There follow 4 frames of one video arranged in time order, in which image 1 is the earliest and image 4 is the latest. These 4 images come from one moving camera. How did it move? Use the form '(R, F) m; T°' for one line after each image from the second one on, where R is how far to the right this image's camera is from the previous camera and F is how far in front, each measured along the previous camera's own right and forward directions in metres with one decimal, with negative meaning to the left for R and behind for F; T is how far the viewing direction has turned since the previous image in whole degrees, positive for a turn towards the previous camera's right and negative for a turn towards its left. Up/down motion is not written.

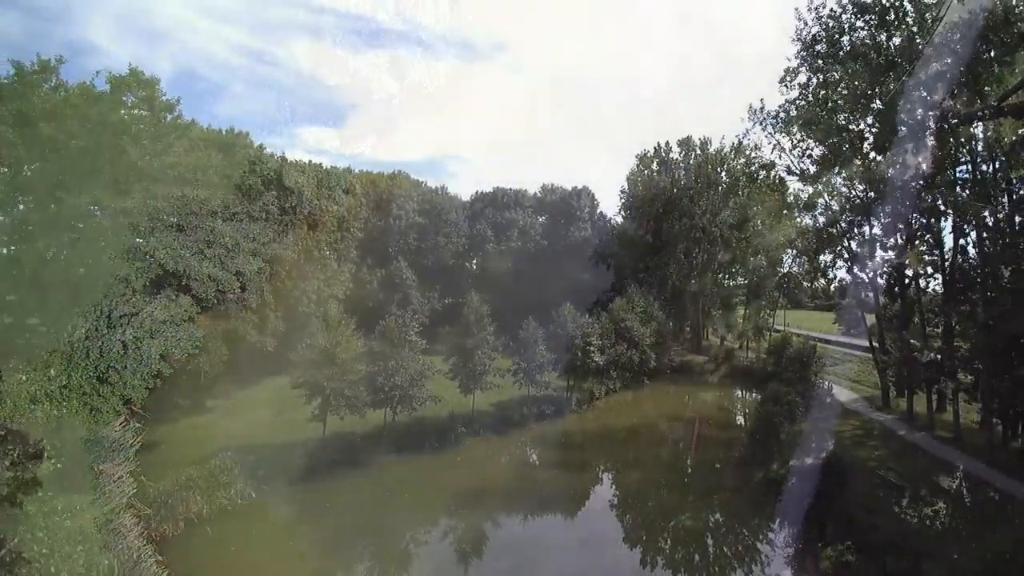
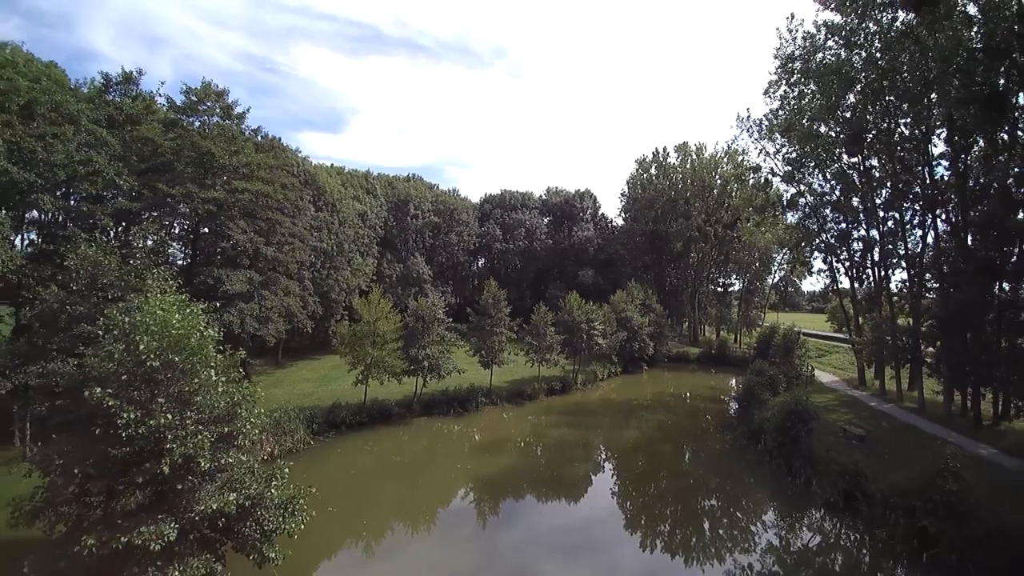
(-0.3, -1.4) m; 0°
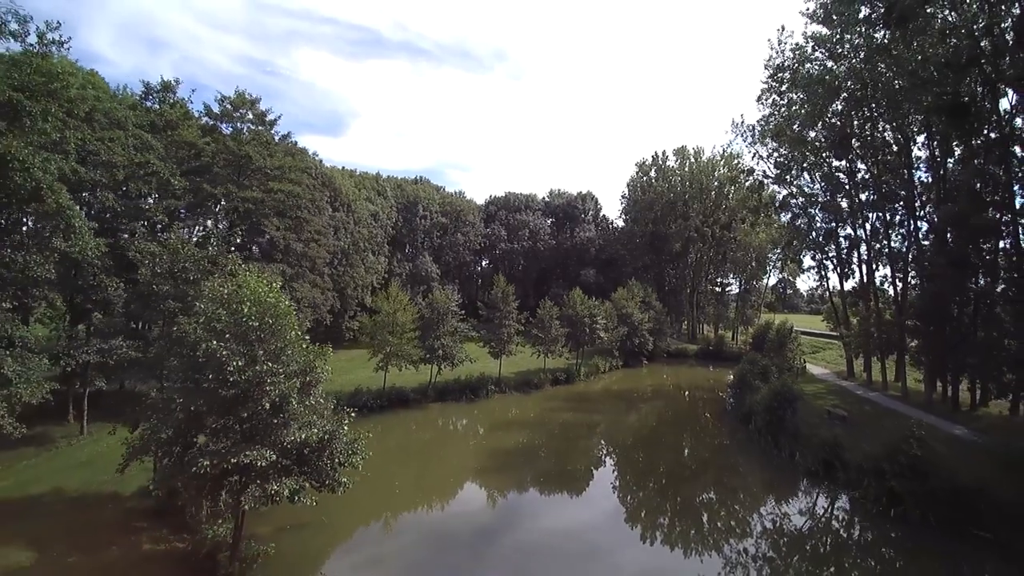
(-0.2, -0.8) m; 0°
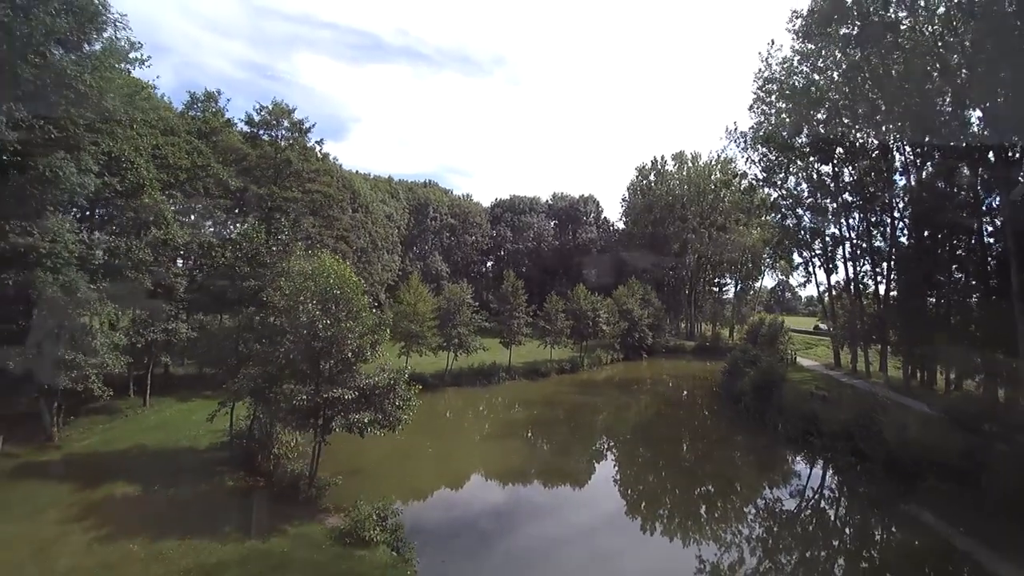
(-0.2, -1.0) m; 0°
